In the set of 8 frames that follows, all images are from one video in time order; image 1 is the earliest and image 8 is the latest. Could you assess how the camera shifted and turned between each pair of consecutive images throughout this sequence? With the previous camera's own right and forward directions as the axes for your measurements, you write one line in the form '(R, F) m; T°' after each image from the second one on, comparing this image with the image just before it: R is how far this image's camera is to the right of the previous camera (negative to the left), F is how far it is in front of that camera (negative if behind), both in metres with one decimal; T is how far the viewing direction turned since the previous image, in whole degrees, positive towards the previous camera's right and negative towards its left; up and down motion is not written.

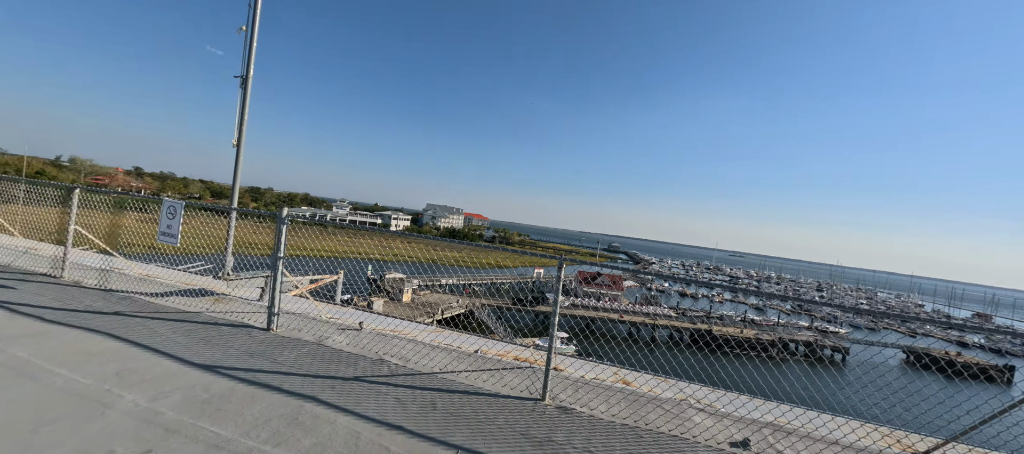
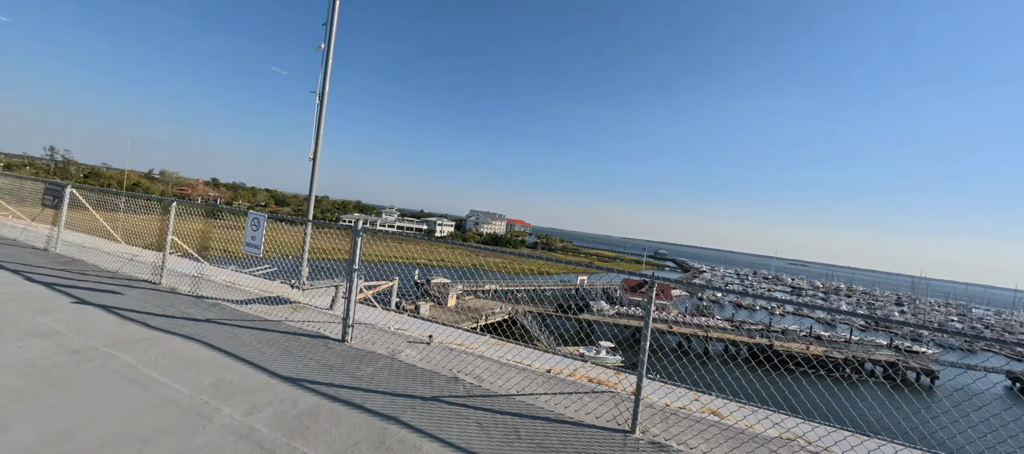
(-0.2, +0.1) m; -6°
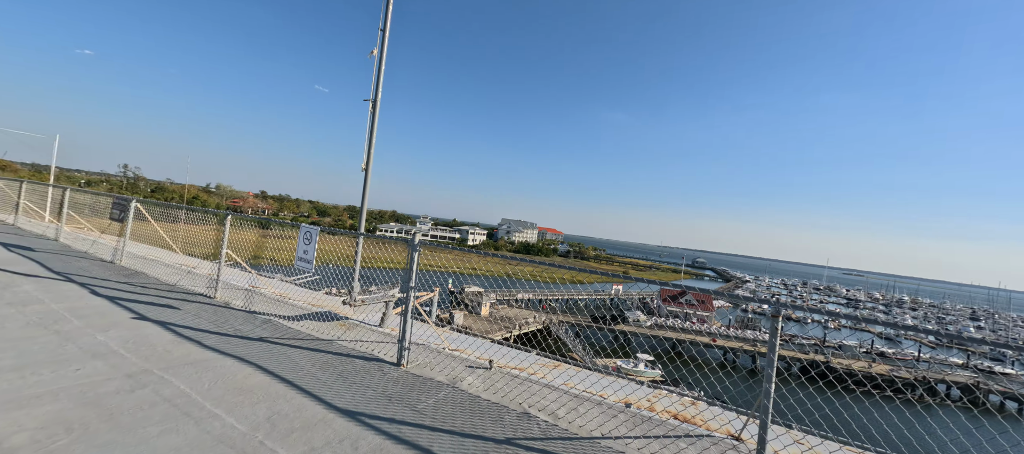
(-0.2, +0.3) m; -5°
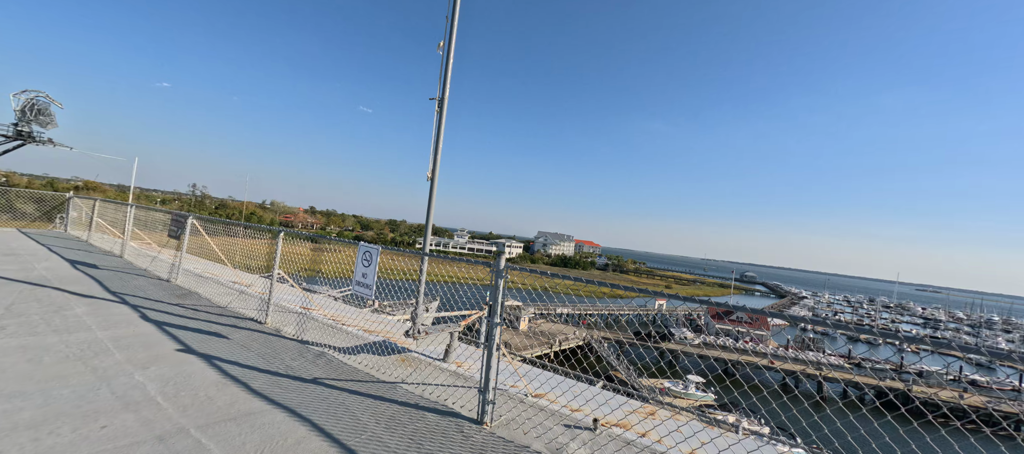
(-0.4, +0.5) m; -5°
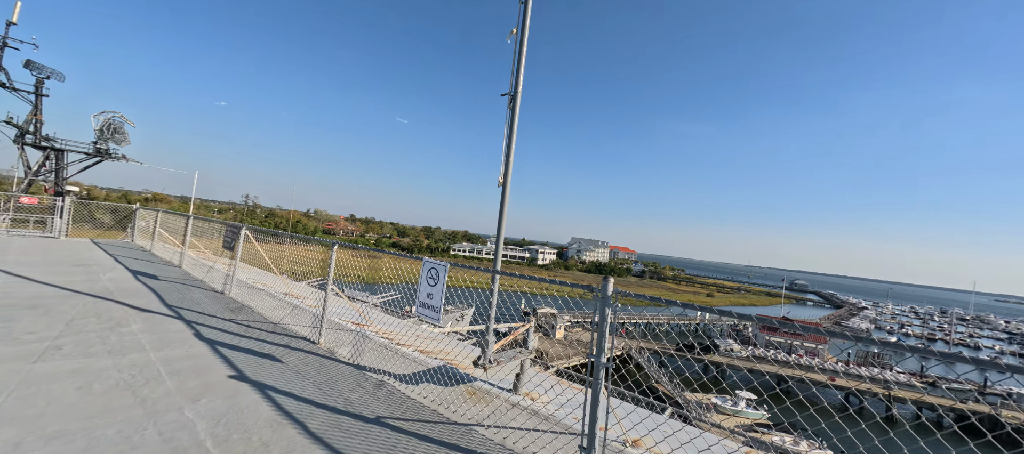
(-0.3, +0.4) m; -5°
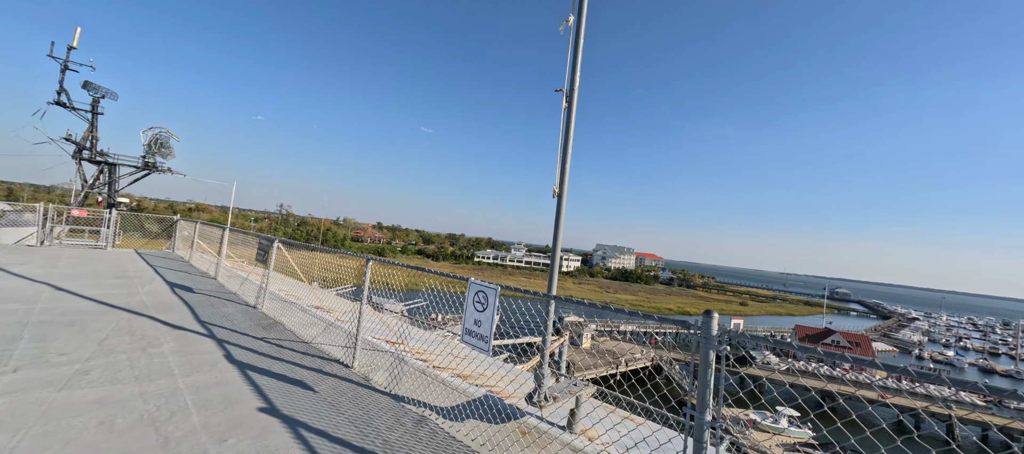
(-0.2, +0.3) m; -4°
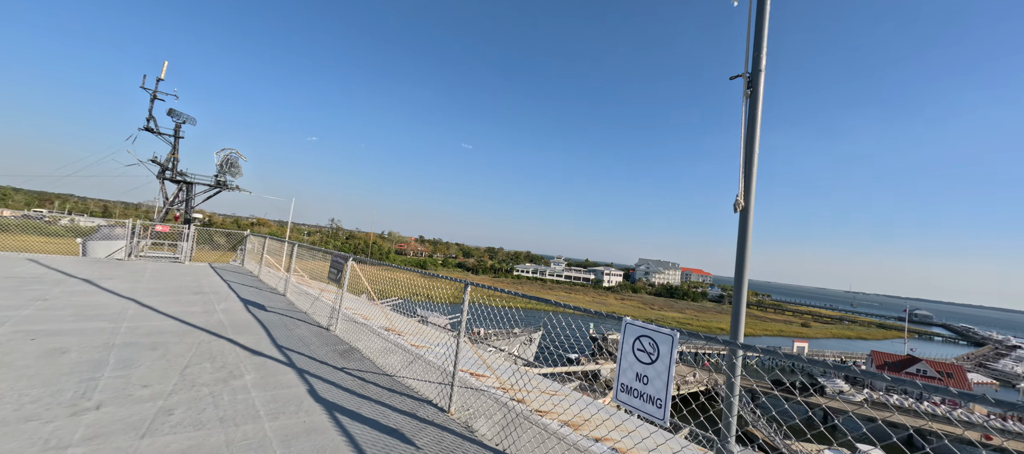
(-0.6, +0.5) m; -6°
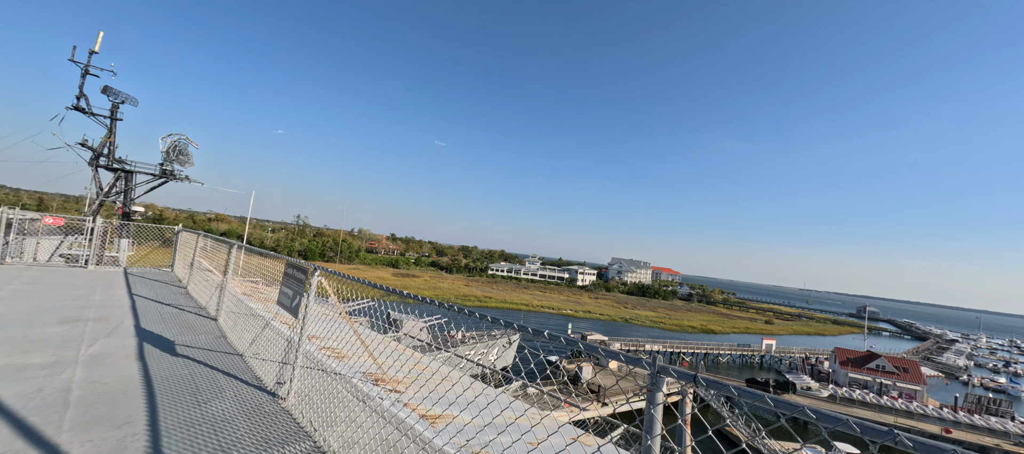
(-0.8, +1.9) m; +4°
